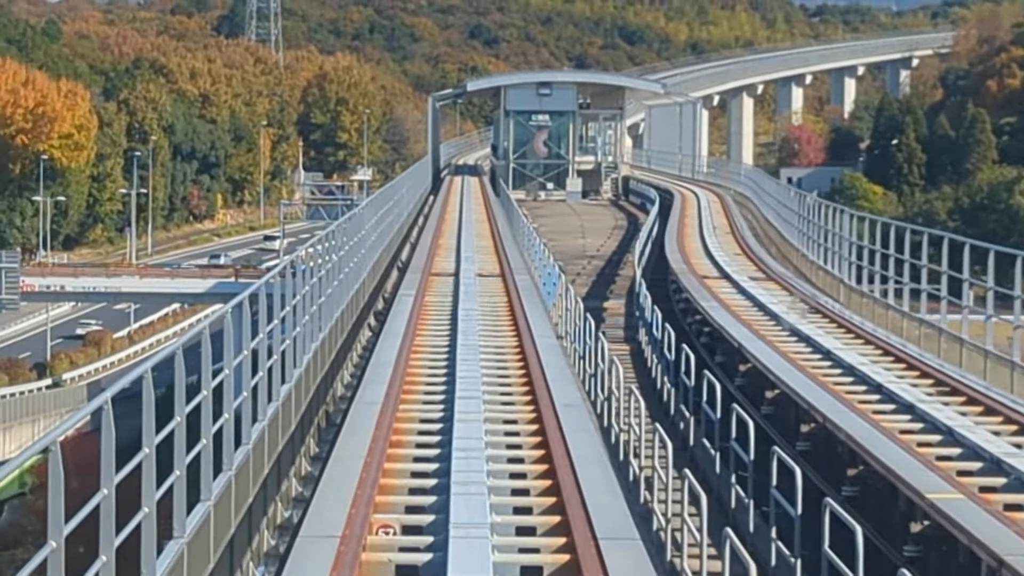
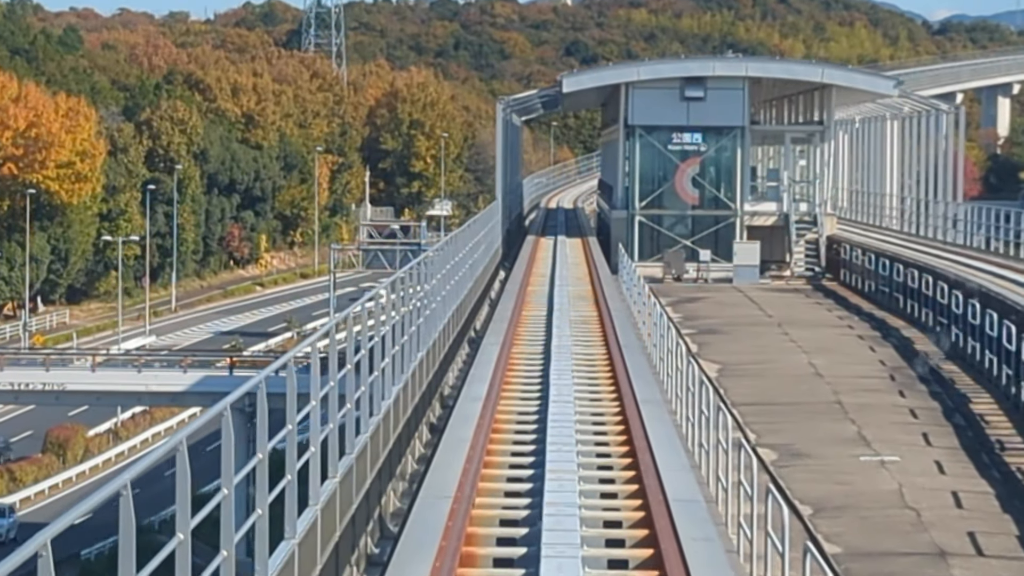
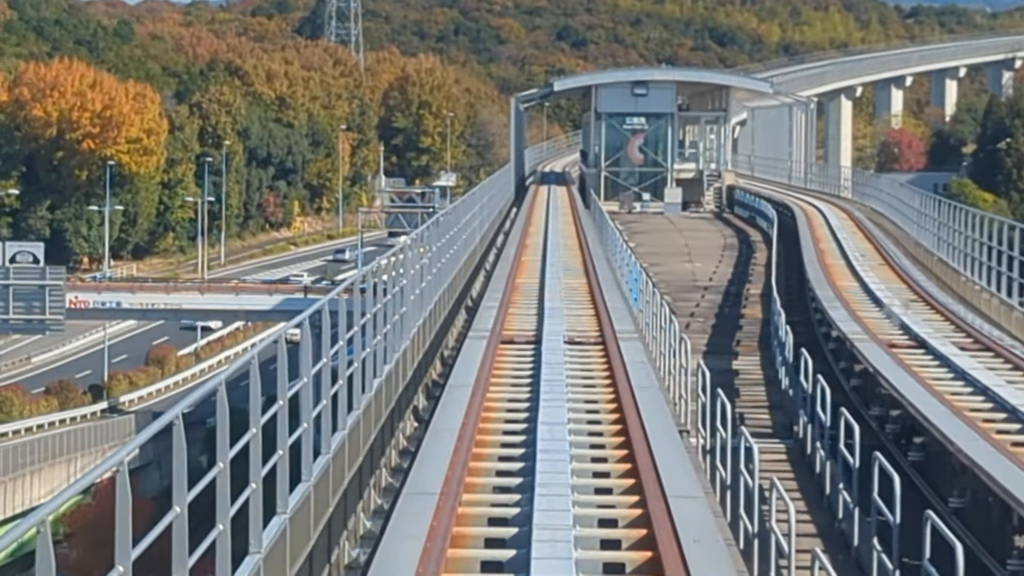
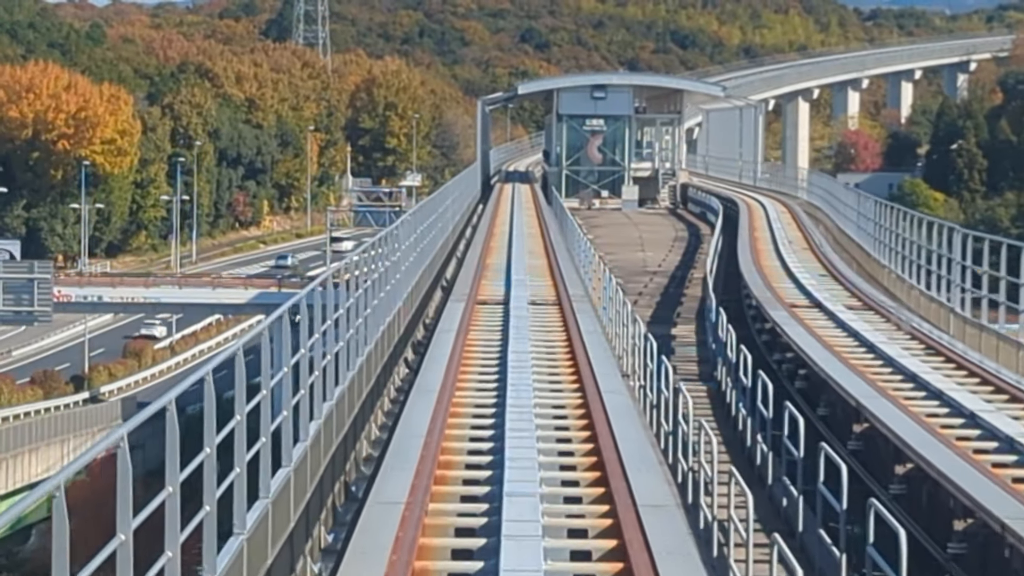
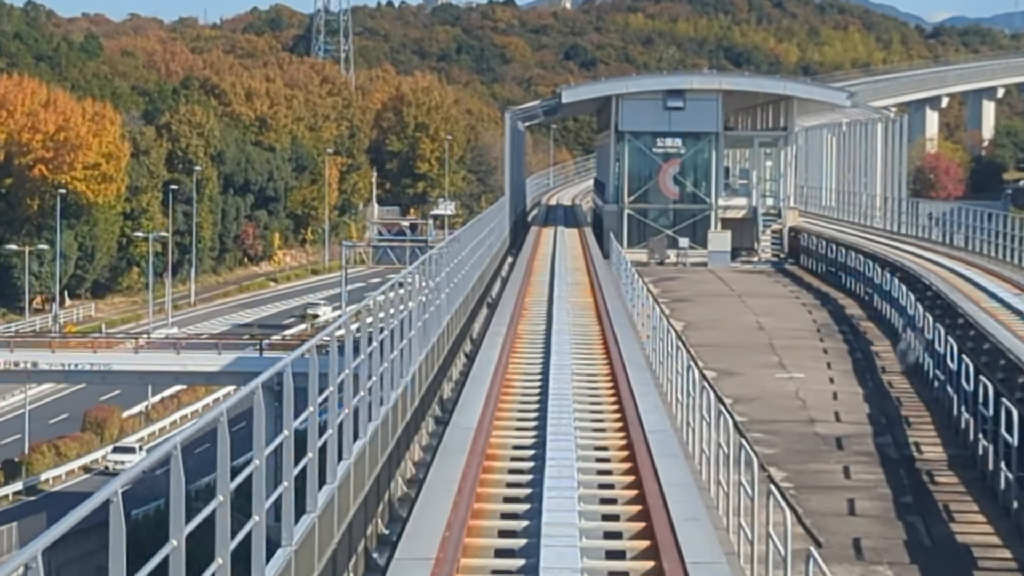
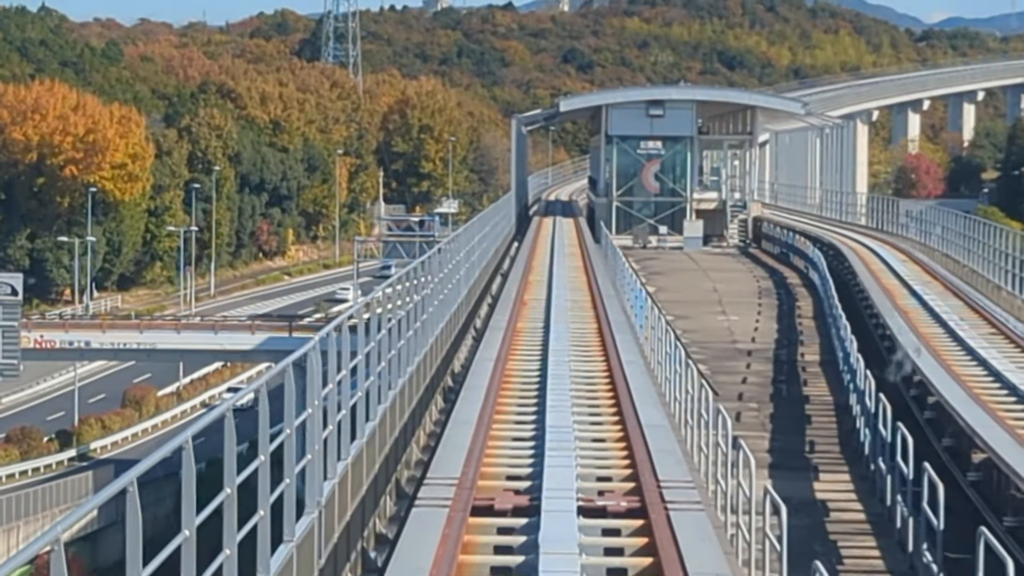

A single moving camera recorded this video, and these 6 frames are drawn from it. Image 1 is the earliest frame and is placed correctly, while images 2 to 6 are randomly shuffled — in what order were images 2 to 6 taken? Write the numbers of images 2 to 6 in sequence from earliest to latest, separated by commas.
4, 3, 6, 5, 2
